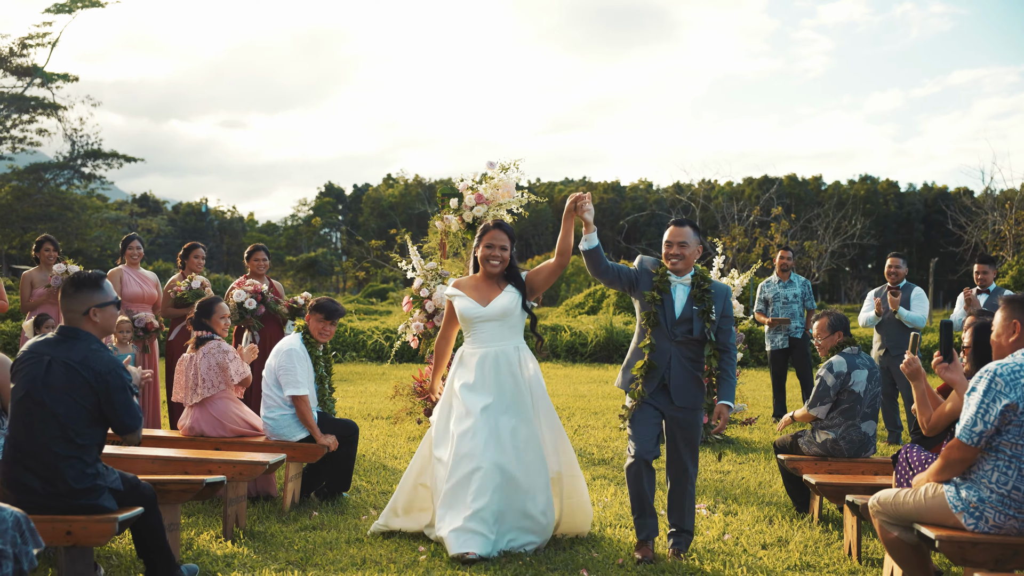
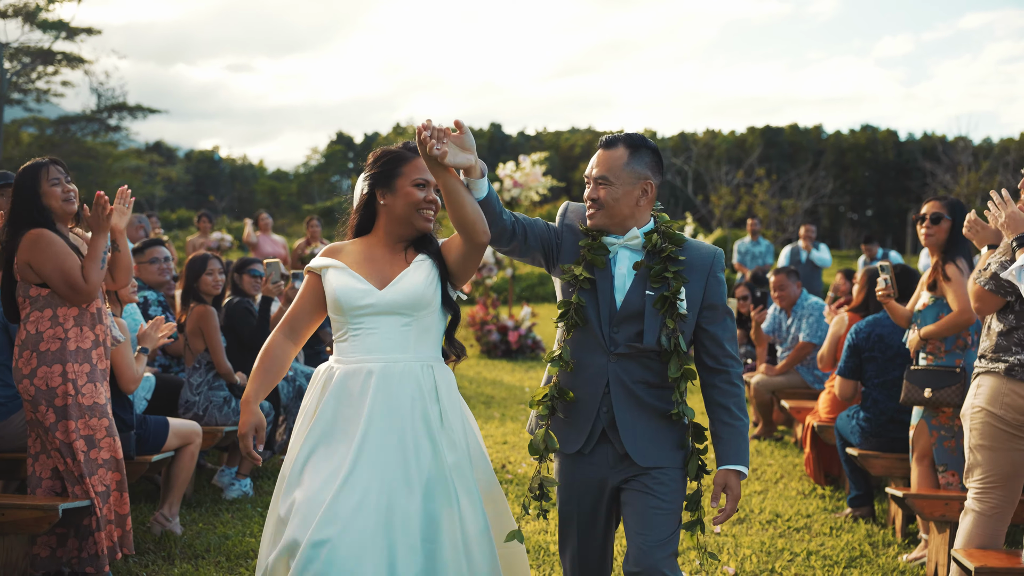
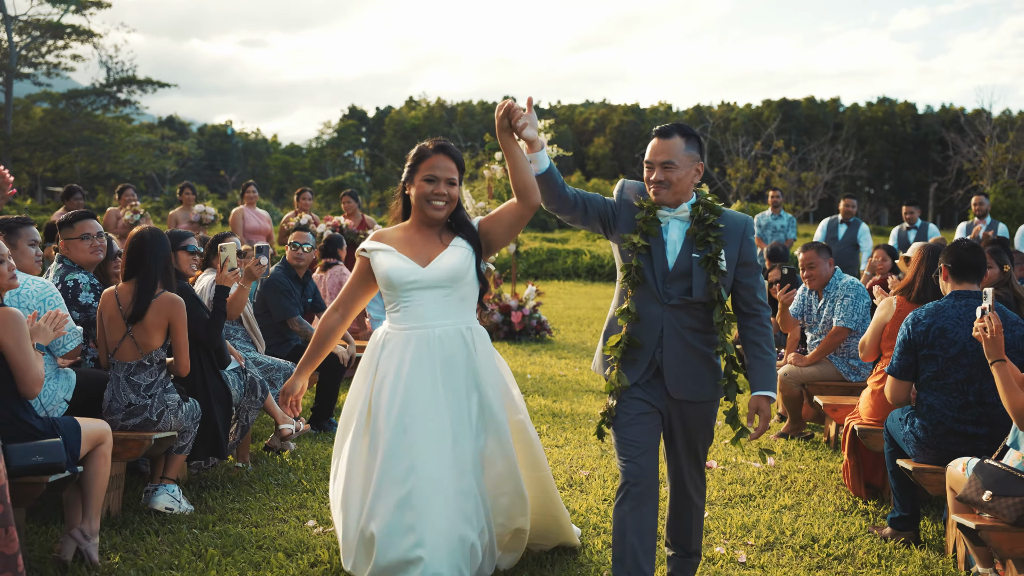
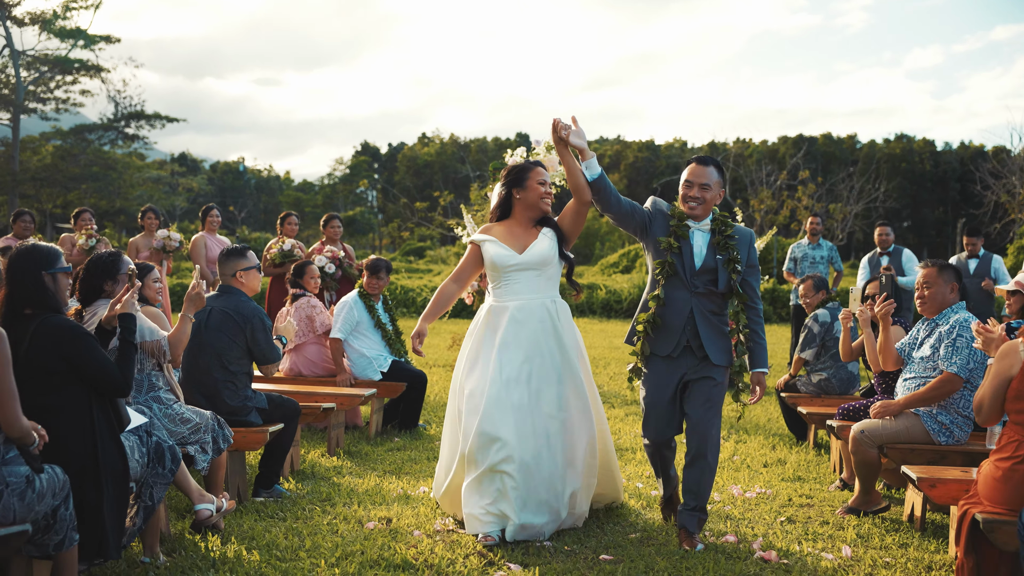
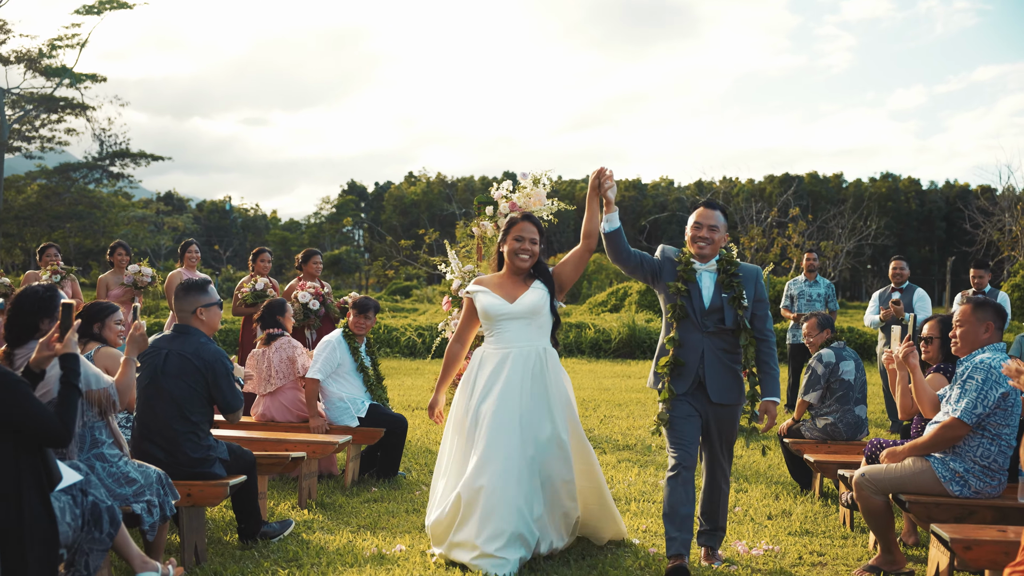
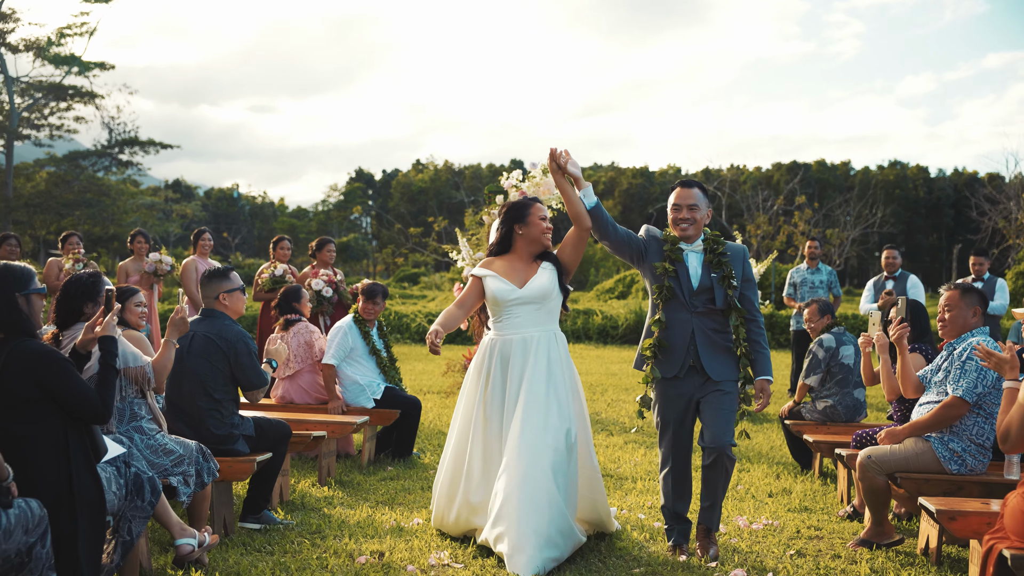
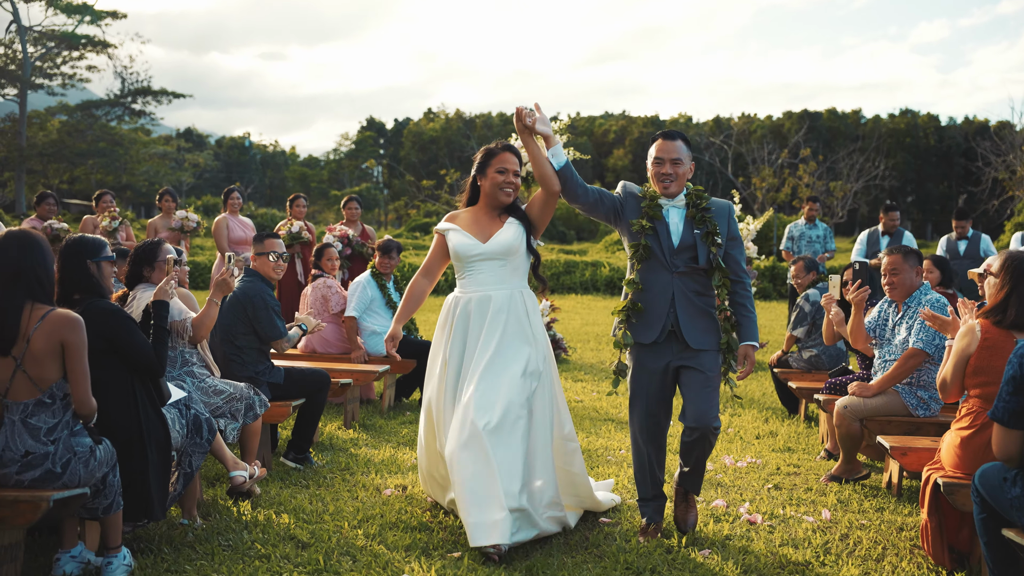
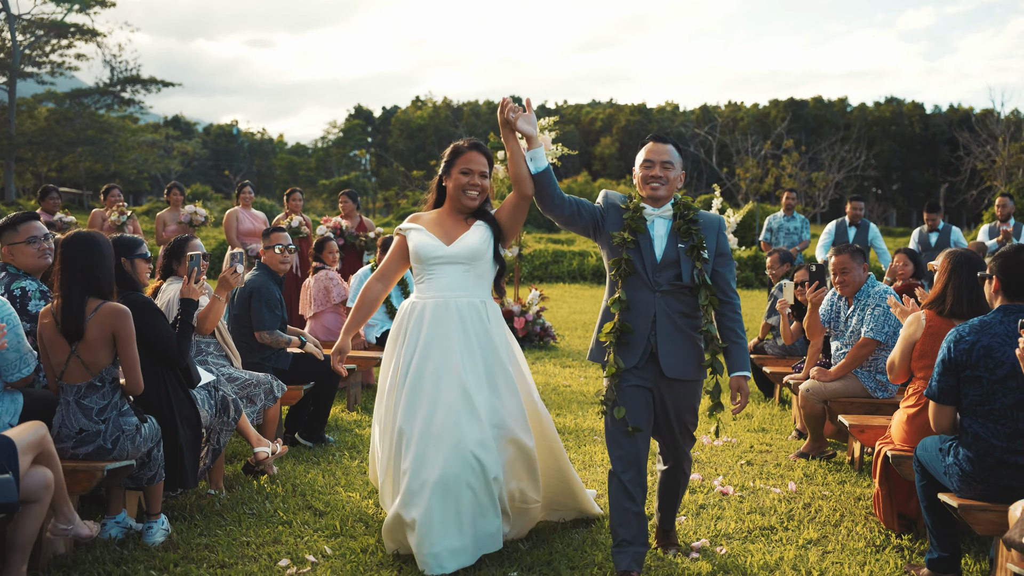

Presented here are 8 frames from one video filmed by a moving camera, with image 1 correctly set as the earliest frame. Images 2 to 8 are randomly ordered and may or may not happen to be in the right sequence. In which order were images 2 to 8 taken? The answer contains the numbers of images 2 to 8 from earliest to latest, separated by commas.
5, 6, 4, 7, 8, 3, 2
